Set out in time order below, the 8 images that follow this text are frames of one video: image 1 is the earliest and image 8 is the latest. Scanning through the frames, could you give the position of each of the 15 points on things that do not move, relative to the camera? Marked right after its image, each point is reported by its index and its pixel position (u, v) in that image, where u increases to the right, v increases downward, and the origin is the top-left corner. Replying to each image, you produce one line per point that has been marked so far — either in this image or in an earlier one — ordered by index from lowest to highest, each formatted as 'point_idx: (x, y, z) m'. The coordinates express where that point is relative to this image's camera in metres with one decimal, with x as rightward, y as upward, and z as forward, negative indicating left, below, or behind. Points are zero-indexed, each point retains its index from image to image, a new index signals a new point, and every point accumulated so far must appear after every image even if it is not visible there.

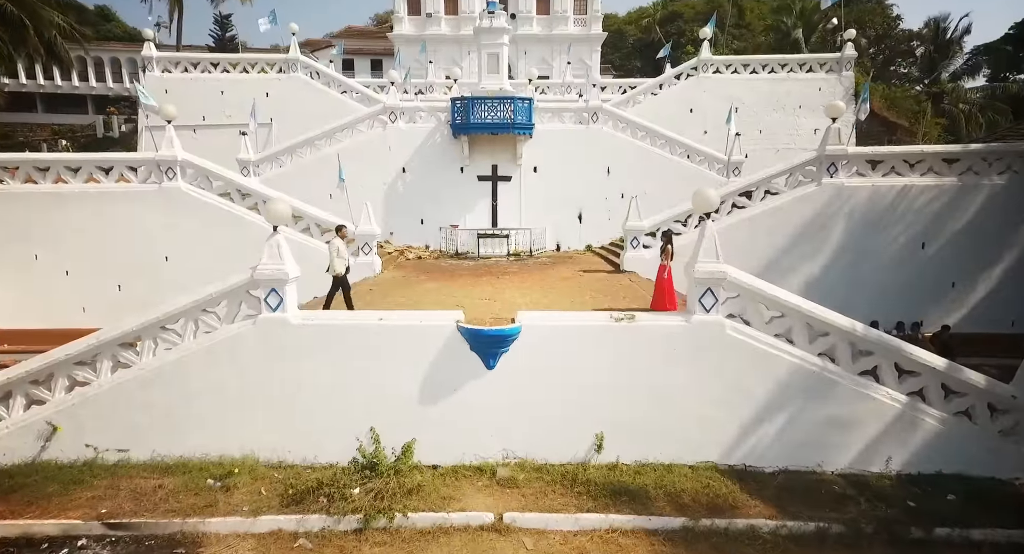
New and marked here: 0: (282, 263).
0: (-3.0, +0.2, +6.8) m
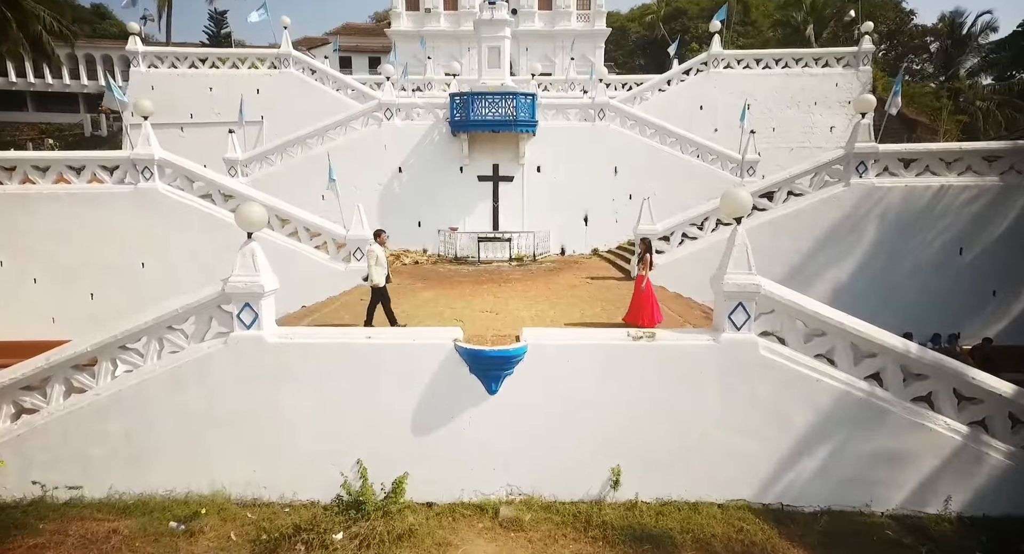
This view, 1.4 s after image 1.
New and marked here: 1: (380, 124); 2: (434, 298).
0: (-2.9, +0.1, +6.0) m
1: (-3.7, +4.3, +14.5) m
2: (-1.4, -0.4, +9.1) m
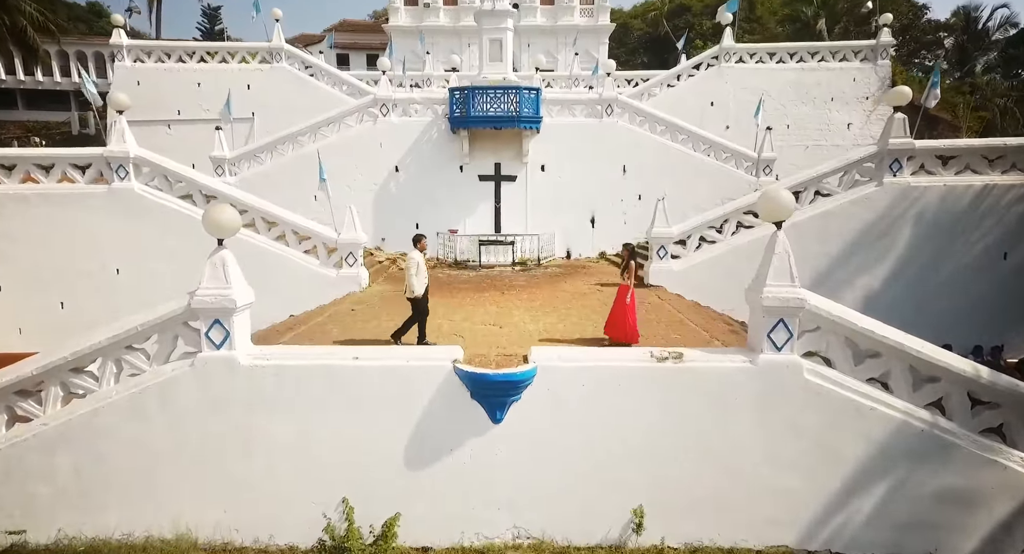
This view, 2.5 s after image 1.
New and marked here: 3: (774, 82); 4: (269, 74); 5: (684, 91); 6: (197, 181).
0: (-2.9, -0.1, +5.2) m
1: (-3.6, +4.1, +13.7) m
2: (-1.4, -0.5, +8.4) m
3: (+8.3, +6.2, +16.6) m
4: (-7.7, +6.4, +16.4) m
5: (+5.5, +5.9, +16.7) m
6: (-5.8, +1.8, +9.6) m
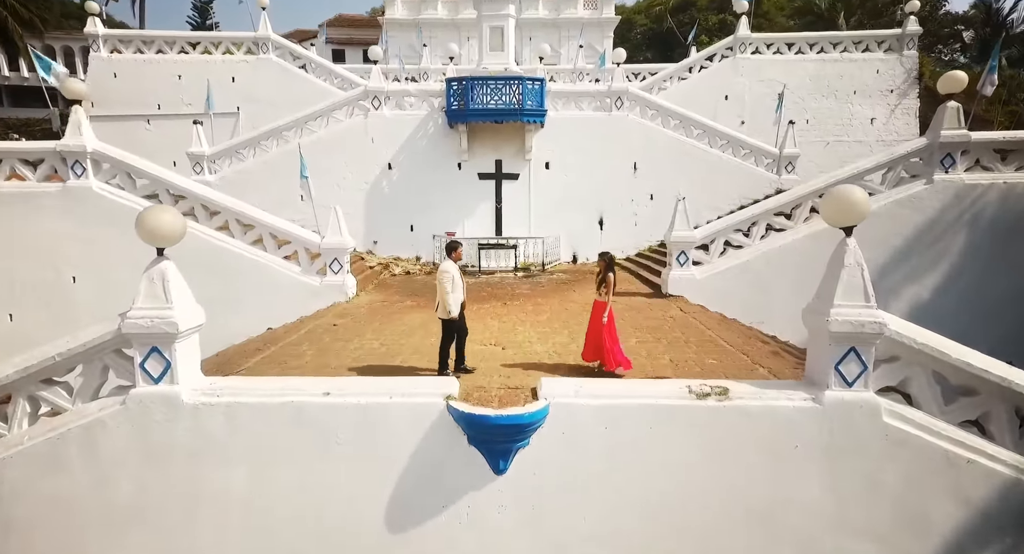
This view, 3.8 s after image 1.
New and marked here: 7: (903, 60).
0: (-2.8, -0.2, +4.2) m
1: (-3.6, +4.0, +12.7) m
2: (-1.3, -0.7, +7.4) m
3: (+8.4, +6.1, +15.6) m
4: (-7.6, +6.2, +15.4) m
5: (+5.6, +5.8, +15.7) m
6: (-5.7, +1.6, +8.6) m
7: (+11.4, +6.3, +15.2) m
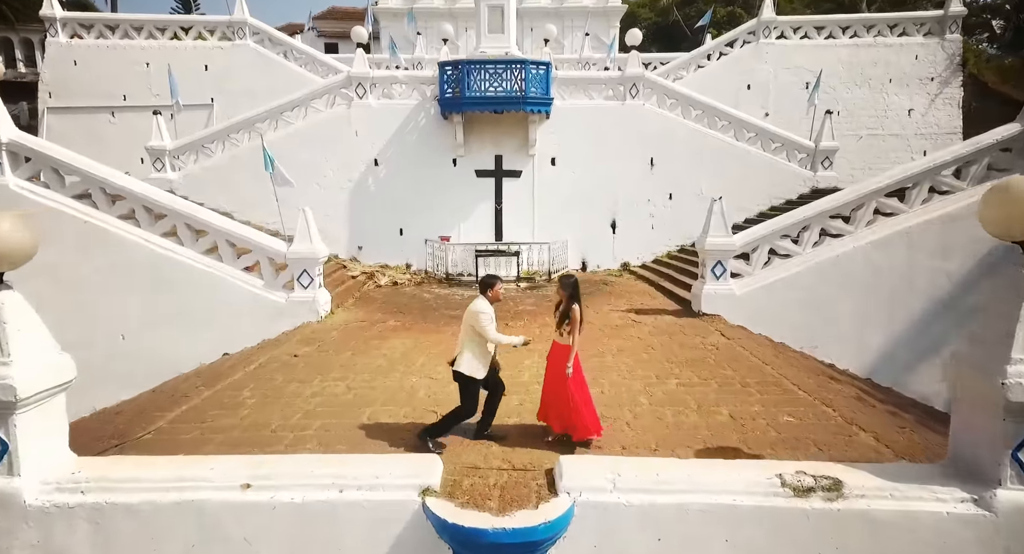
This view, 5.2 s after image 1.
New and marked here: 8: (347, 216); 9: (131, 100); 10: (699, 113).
0: (-2.8, -0.4, +2.8) m
1: (-3.5, +3.8, +11.3) m
2: (-1.3, -0.9, +6.0) m
3: (+8.4, +5.9, +14.2) m
4: (-7.6, +6.0, +14.0) m
5: (+5.6, +5.6, +14.3) m
6: (-5.7, +1.4, +7.1) m
7: (+11.4, +6.1, +13.7) m
8: (-3.7, +1.4, +11.6) m
9: (-10.3, +4.8, +14.0) m
10: (+4.2, +3.7, +11.7) m
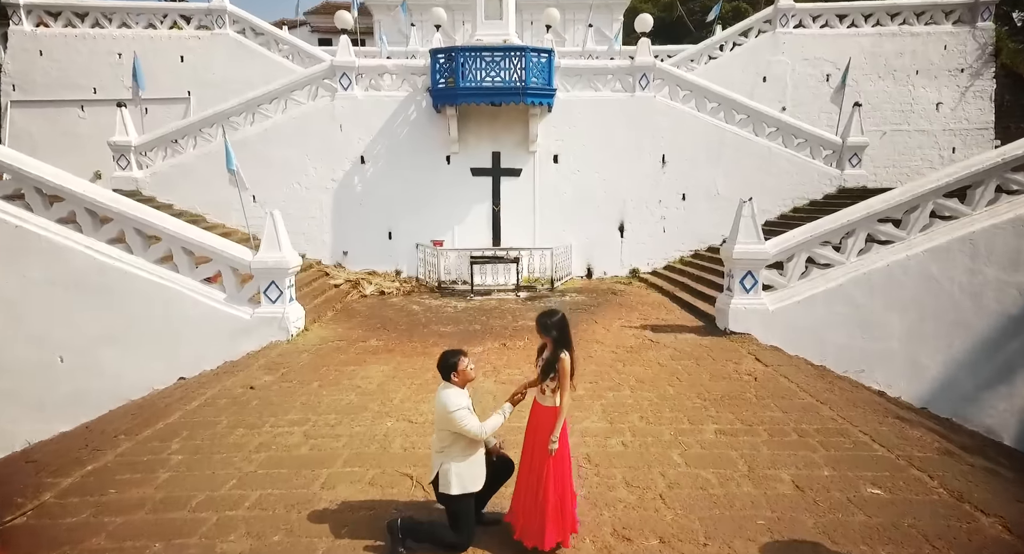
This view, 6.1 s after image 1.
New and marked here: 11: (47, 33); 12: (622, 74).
0: (-2.8, -0.6, +1.8) m
1: (-3.6, +3.6, +10.4) m
2: (-1.3, -1.0, +5.0) m
3: (+8.4, +5.7, +13.2) m
4: (-7.6, +5.8, +13.0) m
5: (+5.6, +5.4, +13.3) m
6: (-5.7, +1.2, +6.2) m
7: (+11.4, +6.0, +12.8) m
8: (-3.7, +1.2, +10.7) m
9: (-10.3, +4.6, +13.0) m
10: (+4.2, +3.5, +10.7) m
11: (-11.5, +6.0, +12.8) m
12: (+2.2, +4.1, +10.6) m
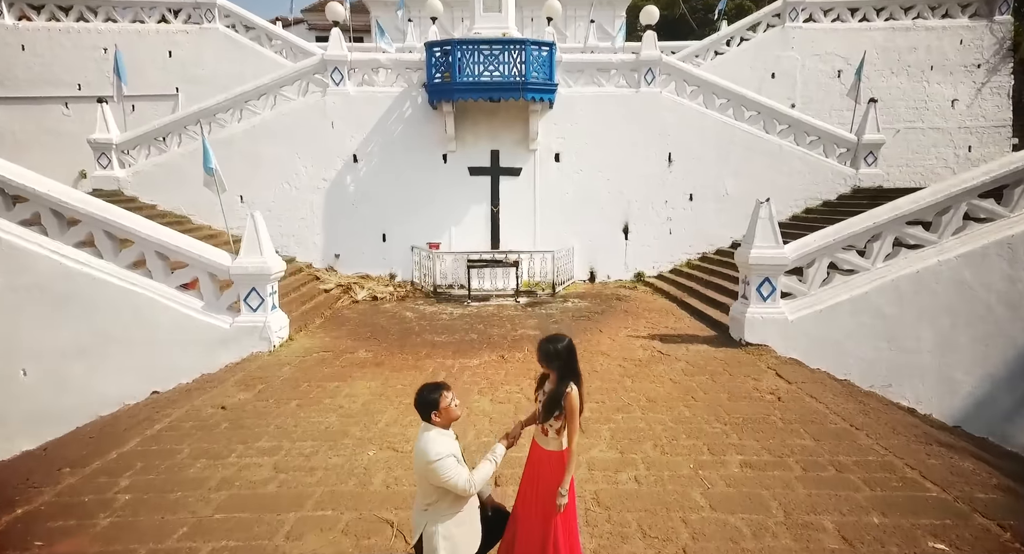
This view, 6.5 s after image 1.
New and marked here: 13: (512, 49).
0: (-2.8, -0.7, +1.4) m
1: (-3.6, +3.5, +9.9) m
2: (-1.3, -1.1, +4.5) m
3: (+8.4, +5.6, +12.7) m
4: (-7.6, +5.8, +12.5) m
5: (+5.6, +5.4, +12.9) m
6: (-5.7, +1.2, +5.7) m
7: (+11.4, +5.9, +12.3) m
8: (-3.7, +1.1, +10.2) m
9: (-10.3, +4.5, +12.6) m
10: (+4.2, +3.4, +10.3) m
11: (-11.5, +5.9, +12.4) m
12: (+2.2, +4.1, +10.2) m
13: (0.0, +4.1, +9.4) m
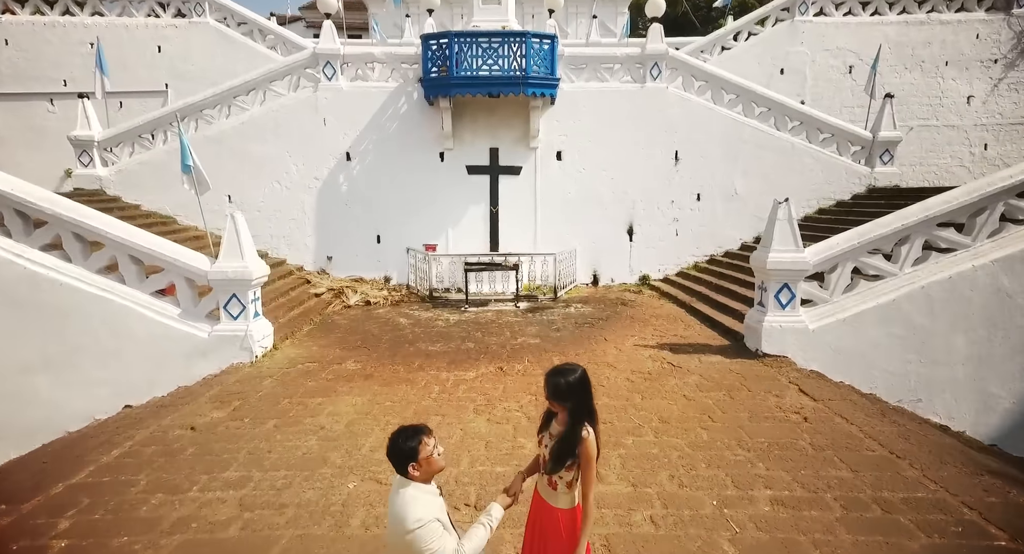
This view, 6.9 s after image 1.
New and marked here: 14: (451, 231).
0: (-2.8, -0.7, +1.0) m
1: (-3.6, +3.5, +9.5) m
2: (-1.3, -1.2, +4.1) m
3: (+8.4, +5.6, +12.3) m
4: (-7.6, +5.7, +12.1) m
5: (+5.6, +5.3, +12.5) m
6: (-5.7, +1.1, +5.3) m
7: (+11.4, +5.8, +11.9) m
8: (-3.7, +1.1, +9.8) m
9: (-10.3, +4.5, +12.2) m
10: (+4.2, +3.4, +9.8) m
11: (-11.5, +5.9, +12.0) m
12: (+2.2, +4.0, +9.7) m
13: (0.0, +4.1, +9.0) m
14: (-1.2, +0.9, +10.0) m
